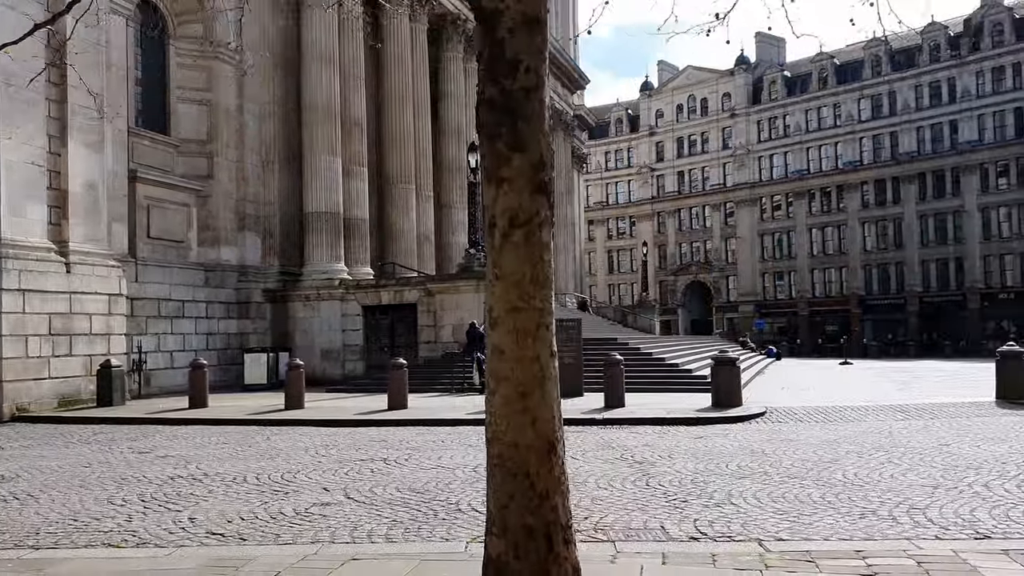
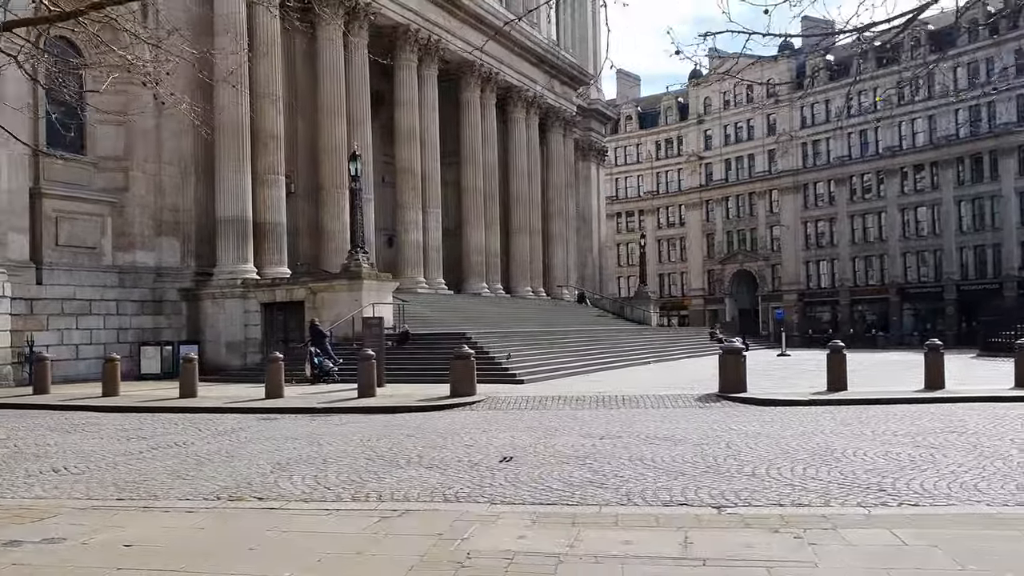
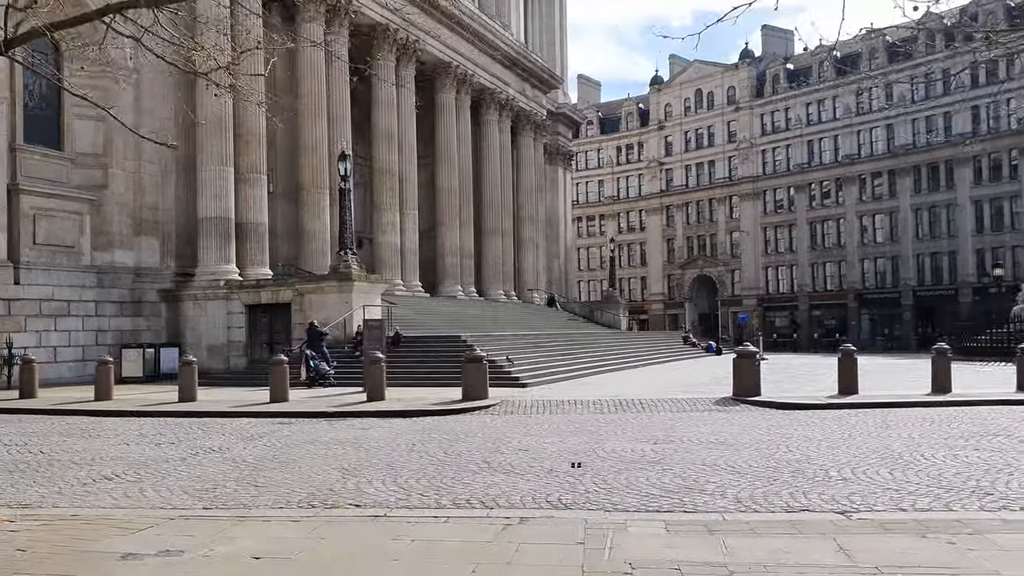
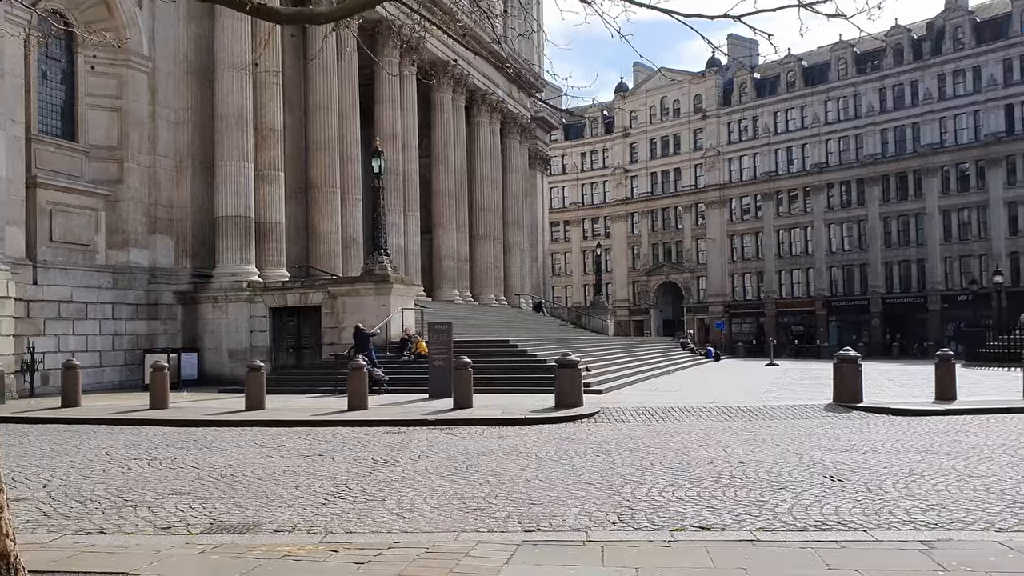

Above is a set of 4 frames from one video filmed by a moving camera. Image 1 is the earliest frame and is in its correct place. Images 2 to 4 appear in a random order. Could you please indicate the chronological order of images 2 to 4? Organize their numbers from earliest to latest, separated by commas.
4, 3, 2
